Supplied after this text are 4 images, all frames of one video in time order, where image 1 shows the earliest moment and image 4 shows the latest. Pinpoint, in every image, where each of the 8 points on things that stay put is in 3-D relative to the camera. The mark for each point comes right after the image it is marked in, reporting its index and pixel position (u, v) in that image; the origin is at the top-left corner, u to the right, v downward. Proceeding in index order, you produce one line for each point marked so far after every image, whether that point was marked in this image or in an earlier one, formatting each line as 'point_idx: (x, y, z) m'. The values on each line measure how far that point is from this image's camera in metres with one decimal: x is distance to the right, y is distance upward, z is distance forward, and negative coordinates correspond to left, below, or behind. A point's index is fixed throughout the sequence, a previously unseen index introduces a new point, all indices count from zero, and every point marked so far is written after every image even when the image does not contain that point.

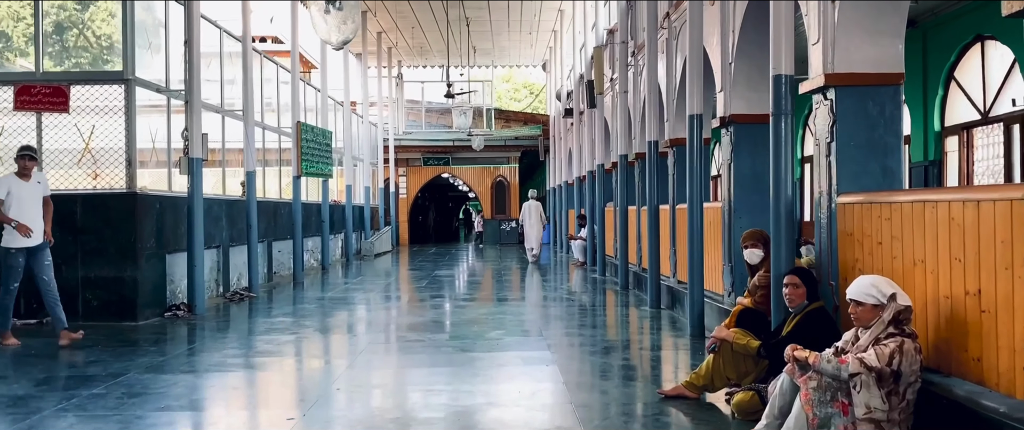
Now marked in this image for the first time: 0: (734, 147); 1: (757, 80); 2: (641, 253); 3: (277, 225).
0: (+1.9, +0.6, +7.1) m
1: (+2.0, +1.1, +7.0) m
2: (+1.7, -0.5, +11.4) m
3: (-3.9, -0.2, +14.0) m
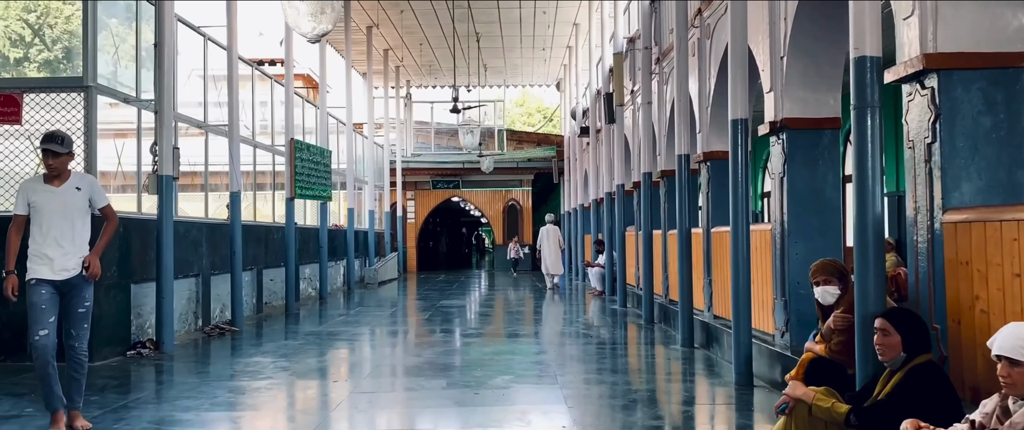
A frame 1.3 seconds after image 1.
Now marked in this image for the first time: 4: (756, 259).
0: (+1.9, +0.4, +5.9) m
1: (+2.1, +0.9, +5.9) m
2: (+1.9, -0.8, +10.2) m
3: (-3.7, -0.6, +12.9) m
4: (+1.9, -0.3, +6.6) m
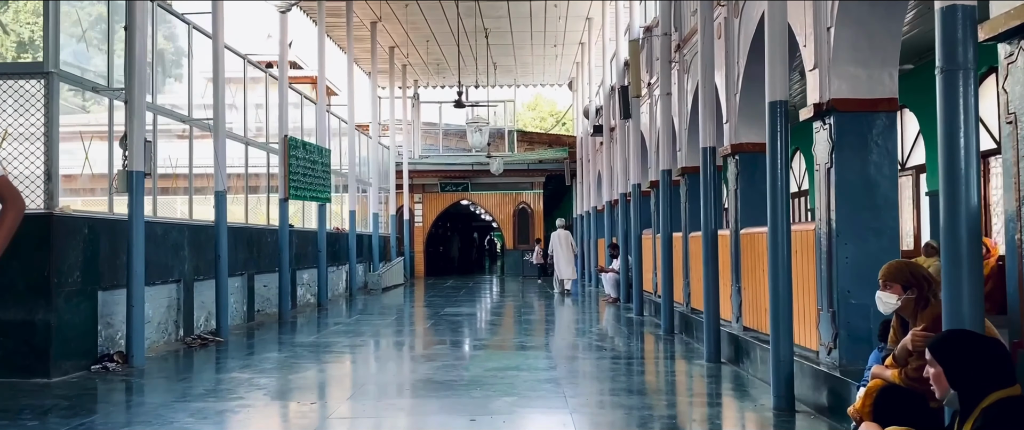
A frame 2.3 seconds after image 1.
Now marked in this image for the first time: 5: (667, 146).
0: (+1.9, +0.4, +5.1) m
1: (+2.1, +1.0, +5.1) m
2: (+2.0, -0.8, +9.4) m
3: (-3.6, -0.6, +12.1) m
4: (+1.9, -0.3, +5.7) m
5: (+1.7, +0.8, +9.4) m
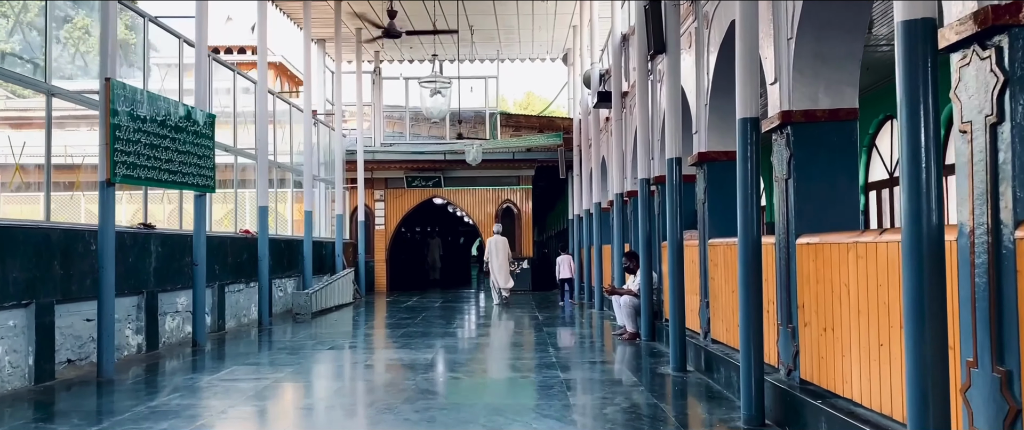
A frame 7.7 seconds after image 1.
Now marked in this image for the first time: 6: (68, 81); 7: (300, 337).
0: (+1.7, +0.5, +0.6) m
1: (+1.9, +1.1, +0.6) m
2: (+1.7, -0.7, +5.0) m
3: (-3.9, -0.5, +7.6) m
4: (+1.6, -0.2, +1.3) m
5: (+1.4, +0.8, +5.0) m
6: (-4.1, +1.2, +8.0) m
7: (-2.8, -1.6, +11.3) m
